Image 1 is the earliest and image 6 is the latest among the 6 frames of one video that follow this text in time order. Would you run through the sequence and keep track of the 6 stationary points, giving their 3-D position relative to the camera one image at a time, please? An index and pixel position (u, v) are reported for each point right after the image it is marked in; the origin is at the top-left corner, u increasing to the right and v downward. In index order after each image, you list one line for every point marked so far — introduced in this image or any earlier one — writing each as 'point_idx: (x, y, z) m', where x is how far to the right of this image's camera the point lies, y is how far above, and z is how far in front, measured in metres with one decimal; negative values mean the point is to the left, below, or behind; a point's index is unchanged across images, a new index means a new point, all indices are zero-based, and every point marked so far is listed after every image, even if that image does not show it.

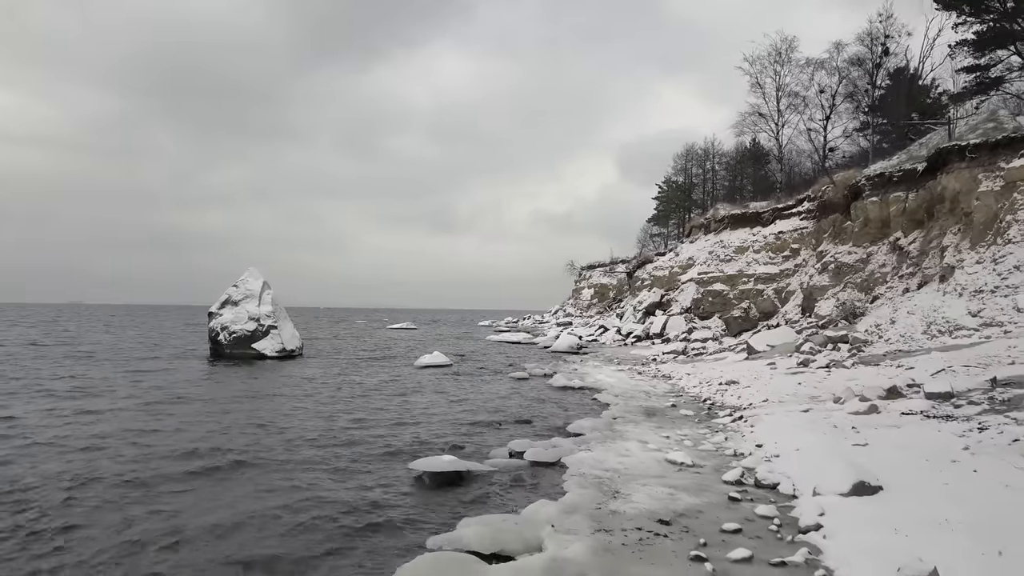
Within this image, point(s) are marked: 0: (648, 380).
0: (+4.2, -2.8, +15.0) m
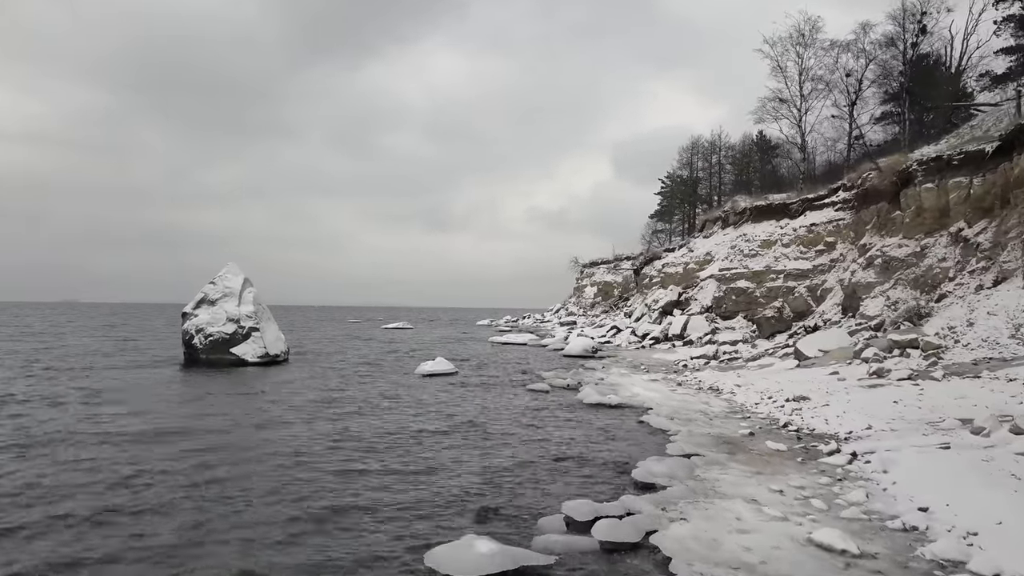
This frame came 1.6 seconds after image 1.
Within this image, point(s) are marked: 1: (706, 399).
0: (+4.8, -2.7, +12.6) m
1: (+4.8, -2.7, +12.1) m
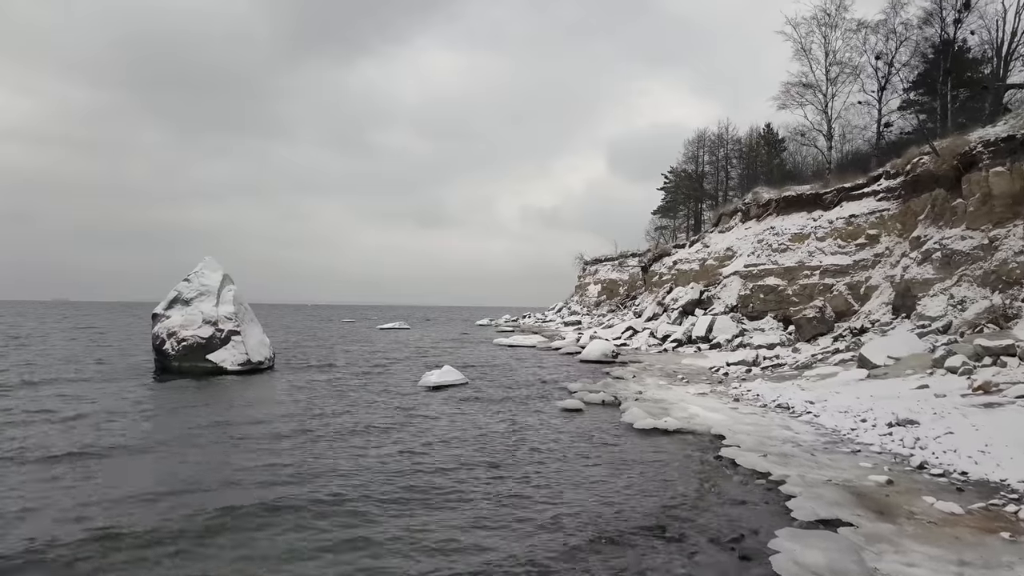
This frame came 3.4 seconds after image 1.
0: (+5.4, -2.7, +10.4) m
1: (+5.4, -2.7, +9.8) m
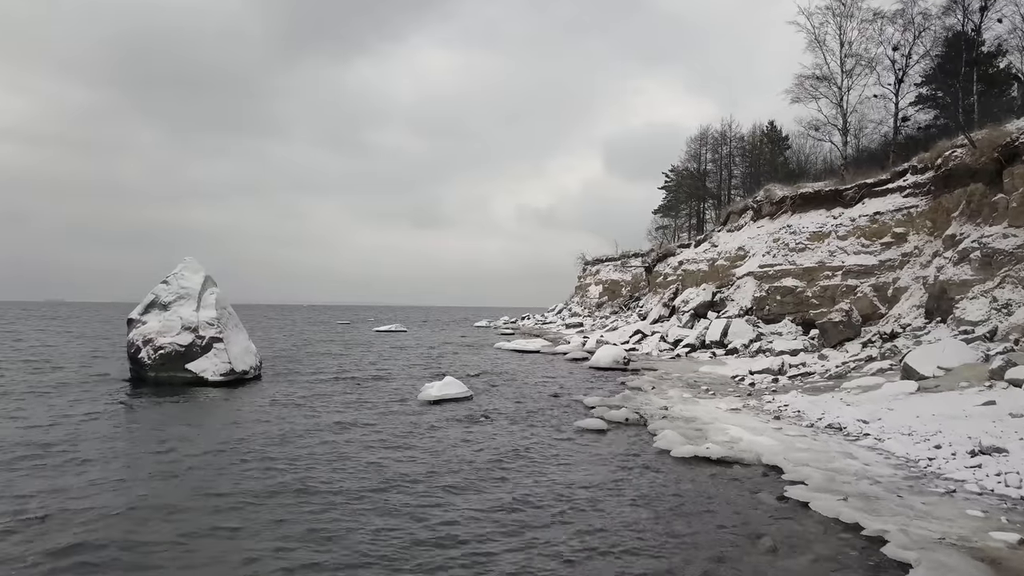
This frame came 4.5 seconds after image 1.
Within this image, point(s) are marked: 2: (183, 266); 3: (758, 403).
0: (+5.7, -2.8, +9.0) m
1: (+5.7, -2.7, +8.5) m
2: (-11.9, +0.8, +17.9) m
3: (+6.1, -2.9, +12.3) m
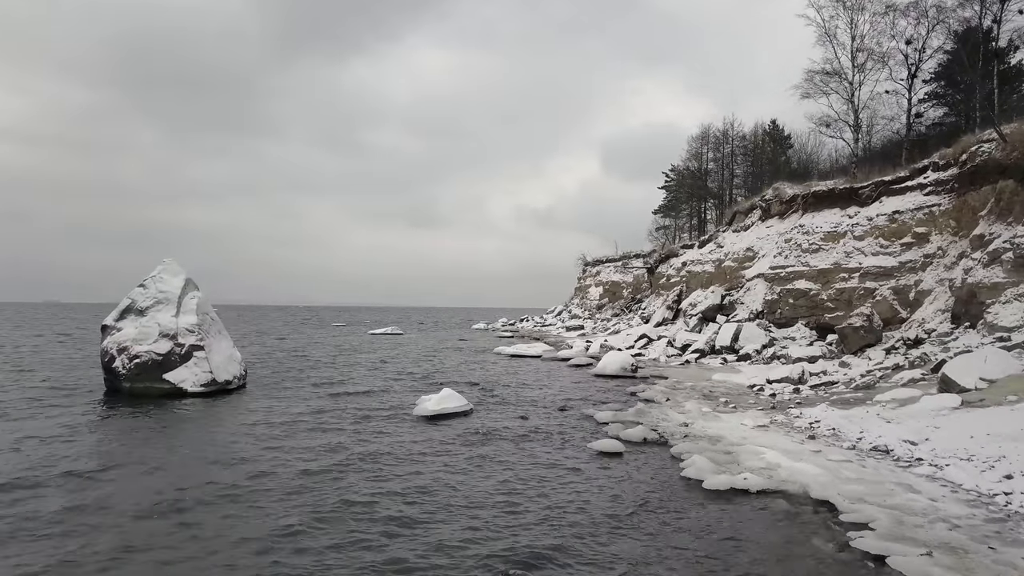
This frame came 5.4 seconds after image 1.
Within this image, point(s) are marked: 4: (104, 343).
0: (+5.8, -2.9, +7.9) m
1: (+5.8, -2.8, +7.4) m
2: (-11.8, +0.7, +16.8) m
3: (+6.2, -3.0, +11.2) m
4: (-13.0, -1.7, +15.8) m
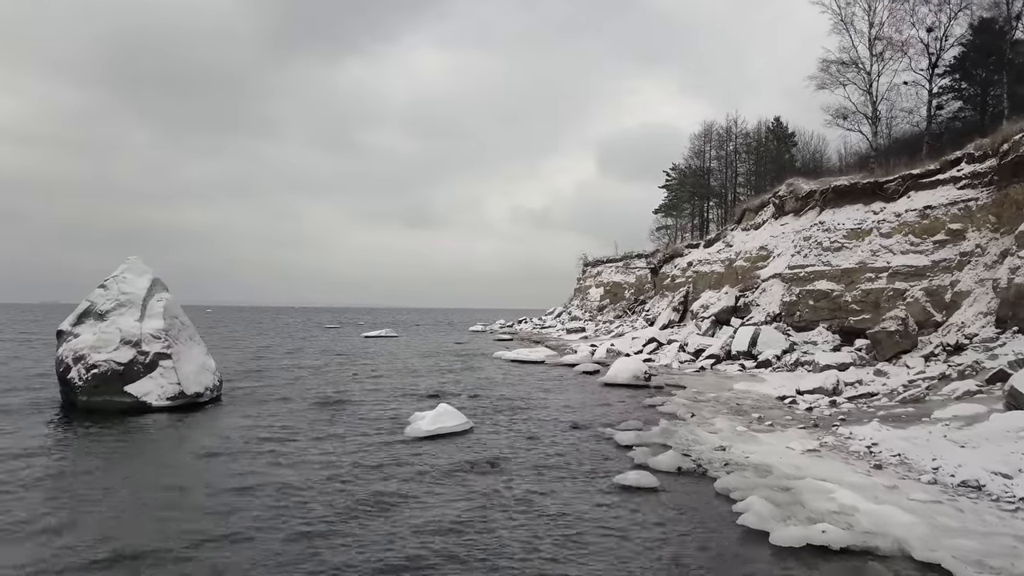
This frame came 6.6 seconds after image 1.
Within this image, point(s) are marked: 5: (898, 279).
0: (+6.0, -2.9, +6.4) m
1: (+6.0, -2.9, +5.9) m
2: (-11.7, +0.6, +15.1) m
3: (+6.4, -3.0, +9.7) m
4: (-12.9, -1.8, +14.1) m
5: (+14.6, +0.4, +18.7) m
